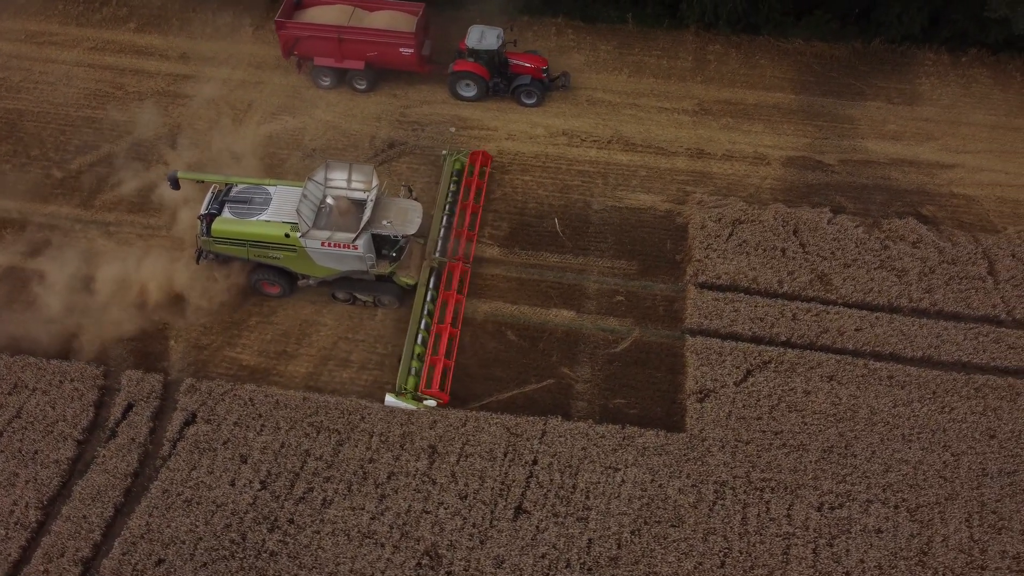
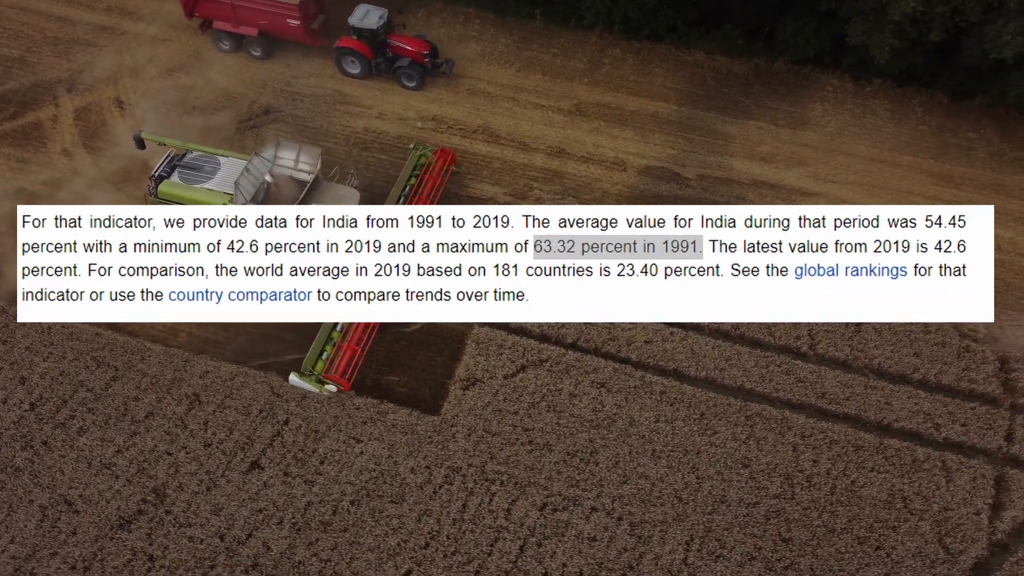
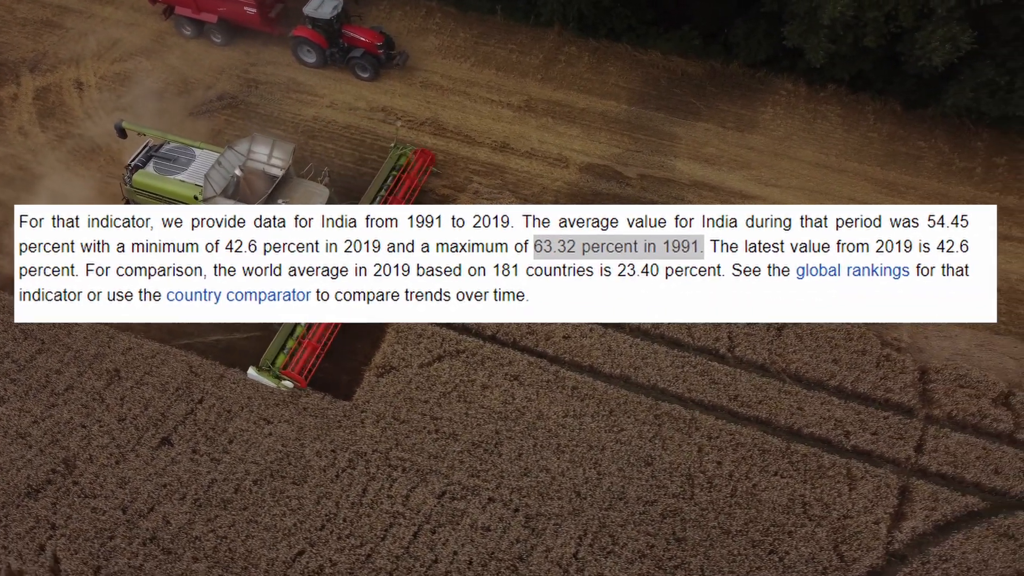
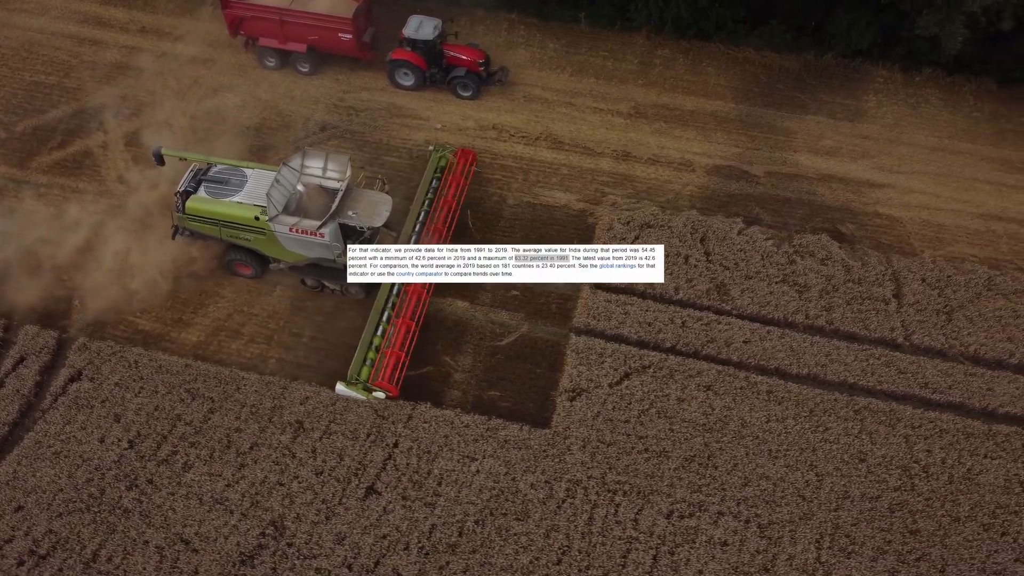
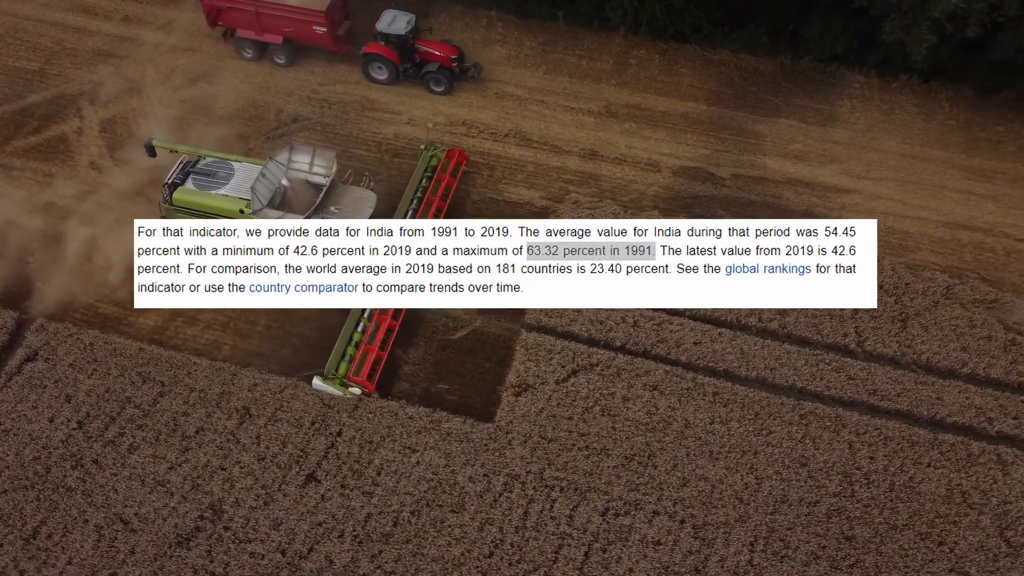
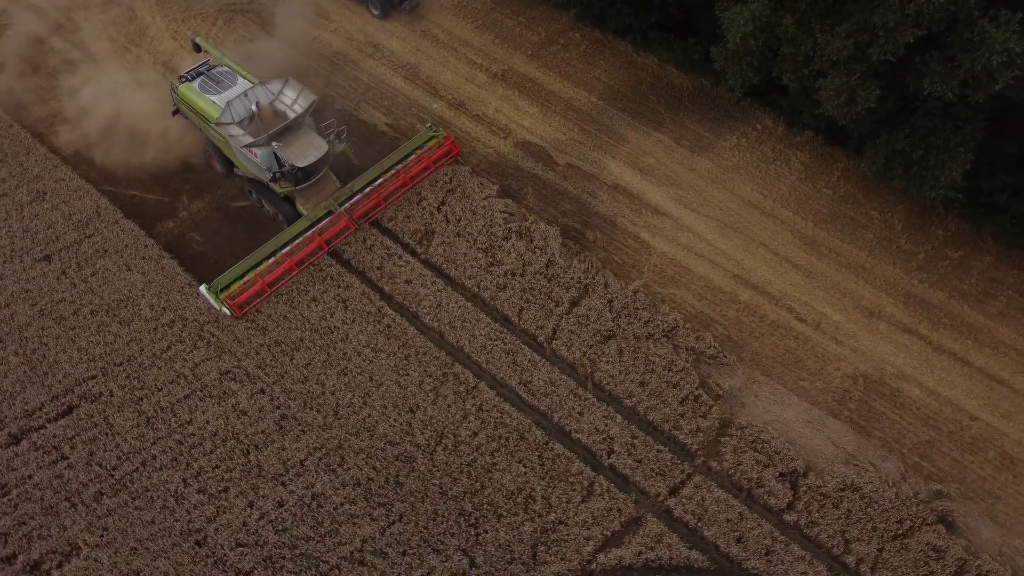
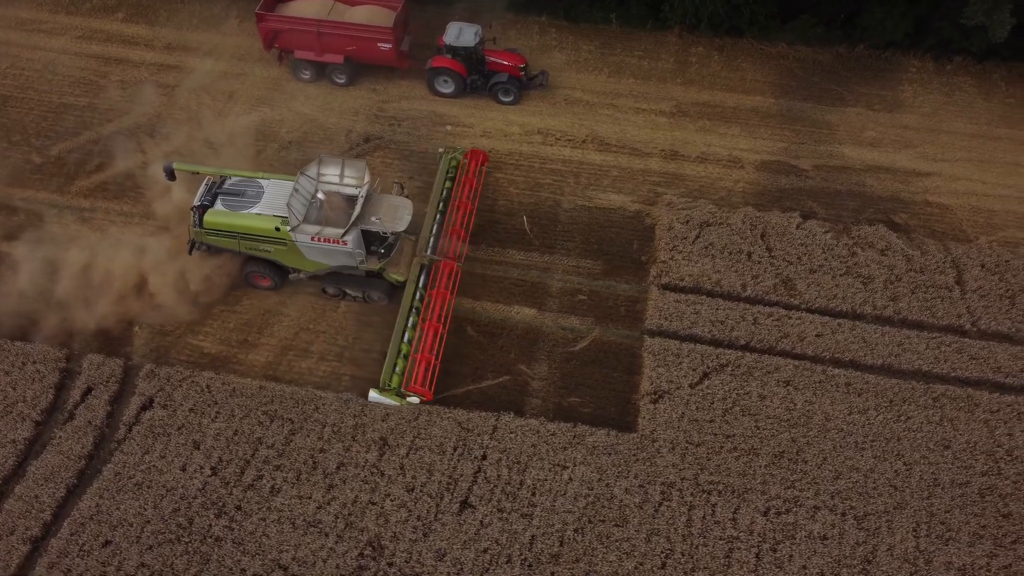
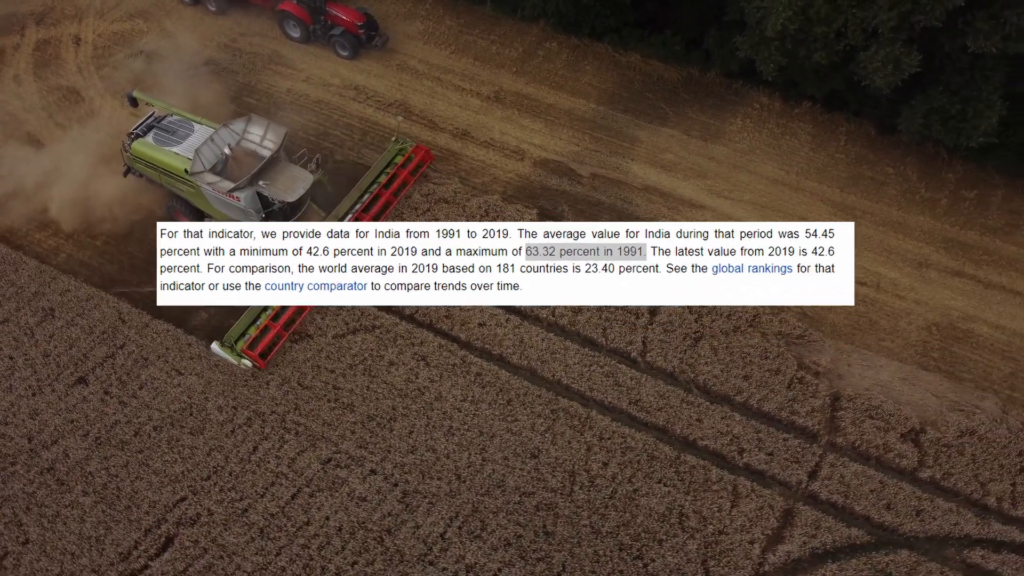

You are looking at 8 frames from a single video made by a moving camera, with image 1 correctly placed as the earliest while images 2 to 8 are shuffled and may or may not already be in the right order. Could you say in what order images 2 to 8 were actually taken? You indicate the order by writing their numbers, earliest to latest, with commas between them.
7, 4, 5, 2, 3, 8, 6
